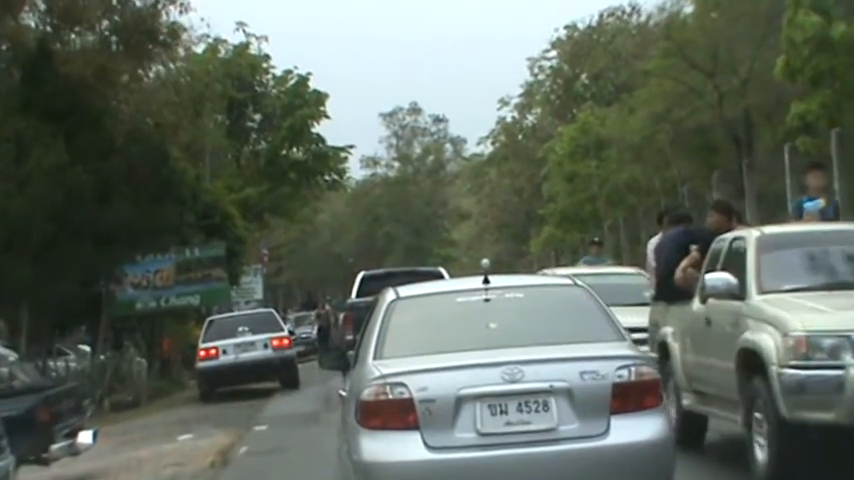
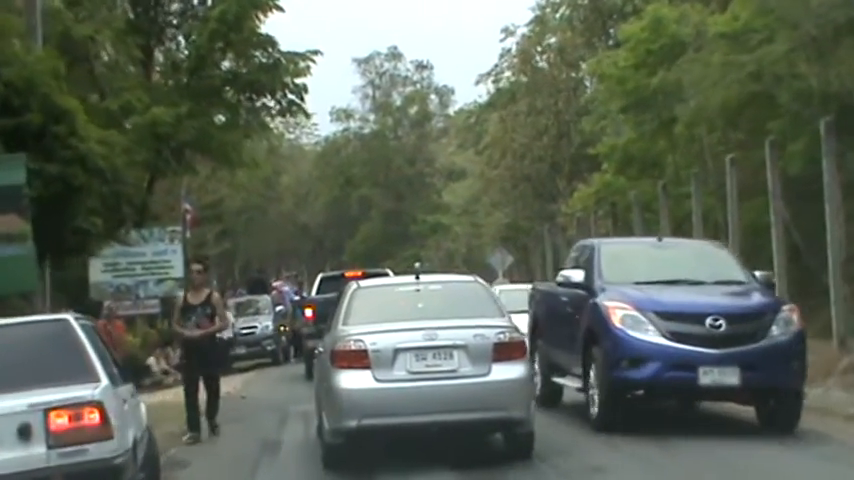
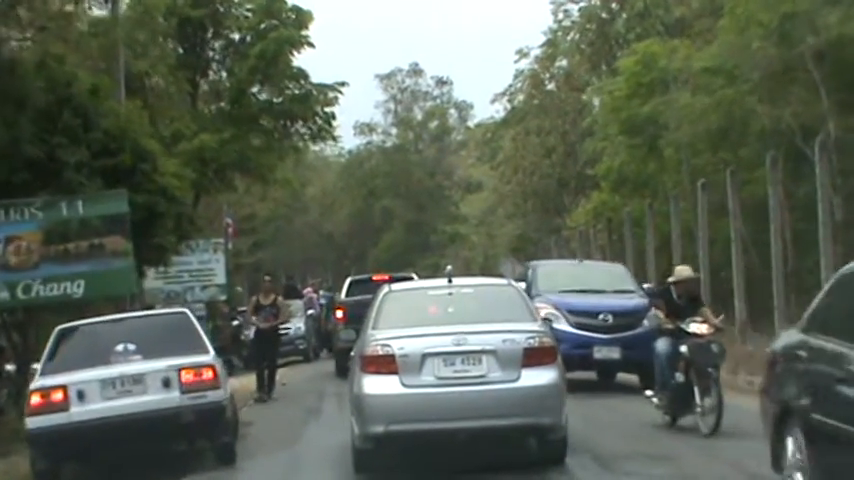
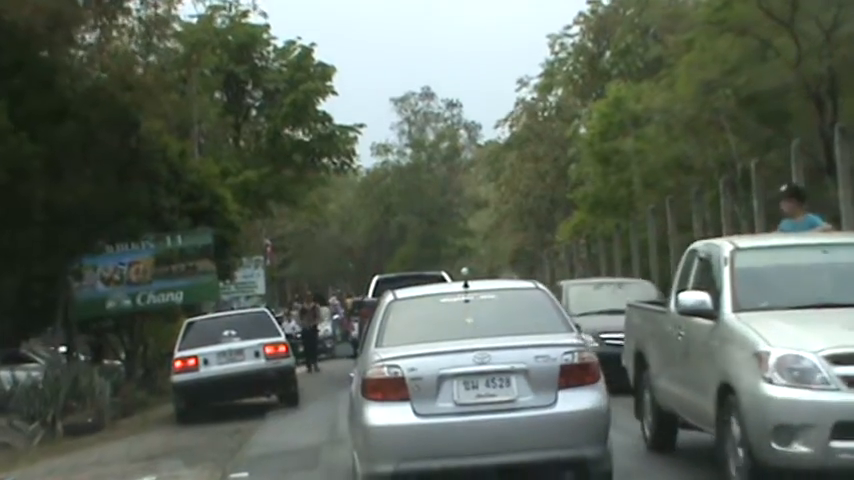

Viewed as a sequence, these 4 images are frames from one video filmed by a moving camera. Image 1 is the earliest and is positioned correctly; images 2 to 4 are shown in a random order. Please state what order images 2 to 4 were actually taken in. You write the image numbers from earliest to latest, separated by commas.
4, 3, 2
